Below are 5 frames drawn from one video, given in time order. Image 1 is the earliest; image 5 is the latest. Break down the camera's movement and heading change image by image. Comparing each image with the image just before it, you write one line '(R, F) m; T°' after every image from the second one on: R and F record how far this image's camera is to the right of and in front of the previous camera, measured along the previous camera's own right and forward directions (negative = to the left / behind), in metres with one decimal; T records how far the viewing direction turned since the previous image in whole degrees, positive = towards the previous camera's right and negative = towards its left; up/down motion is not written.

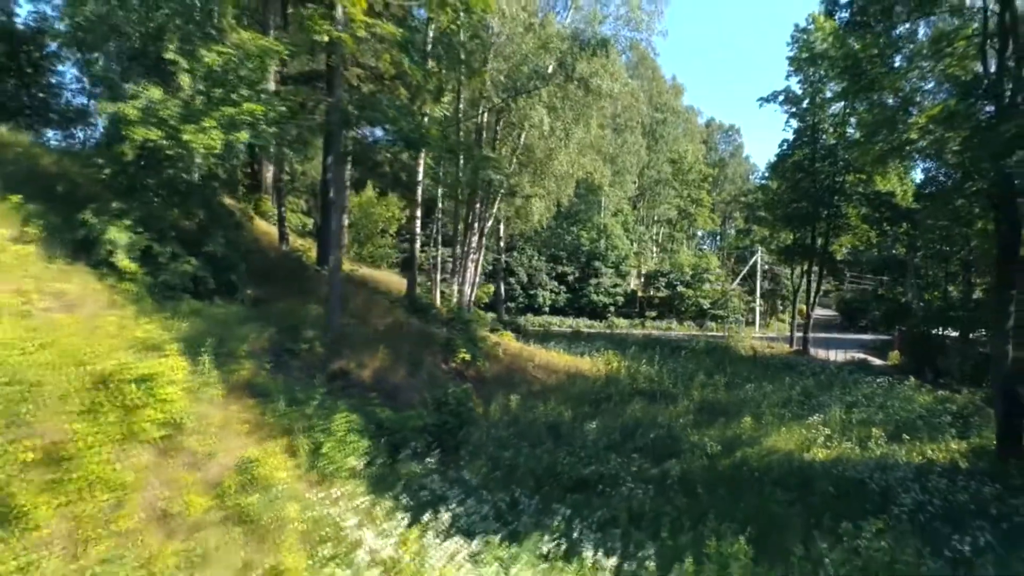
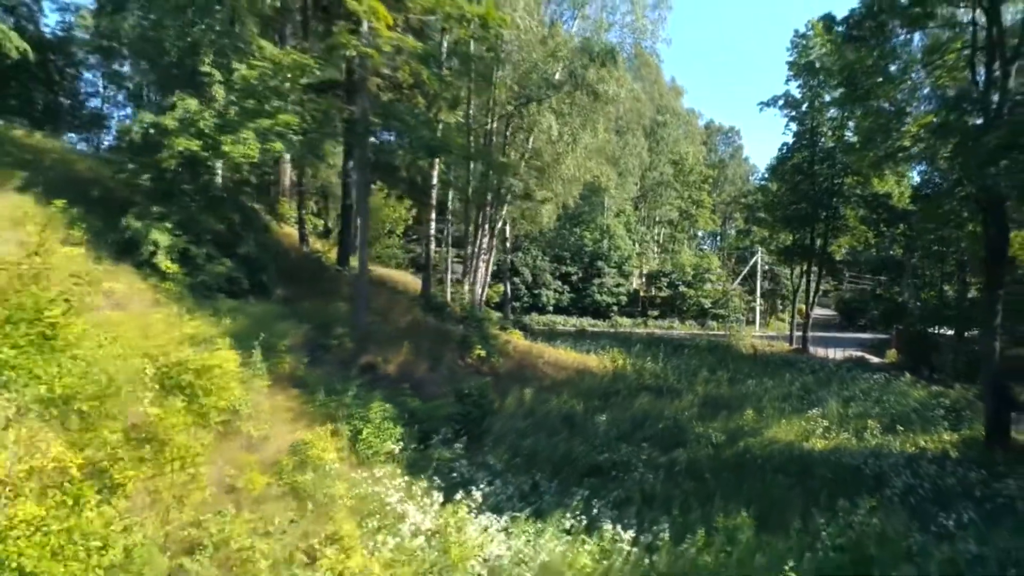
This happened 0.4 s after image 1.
(-0.2, -0.7) m; 0°
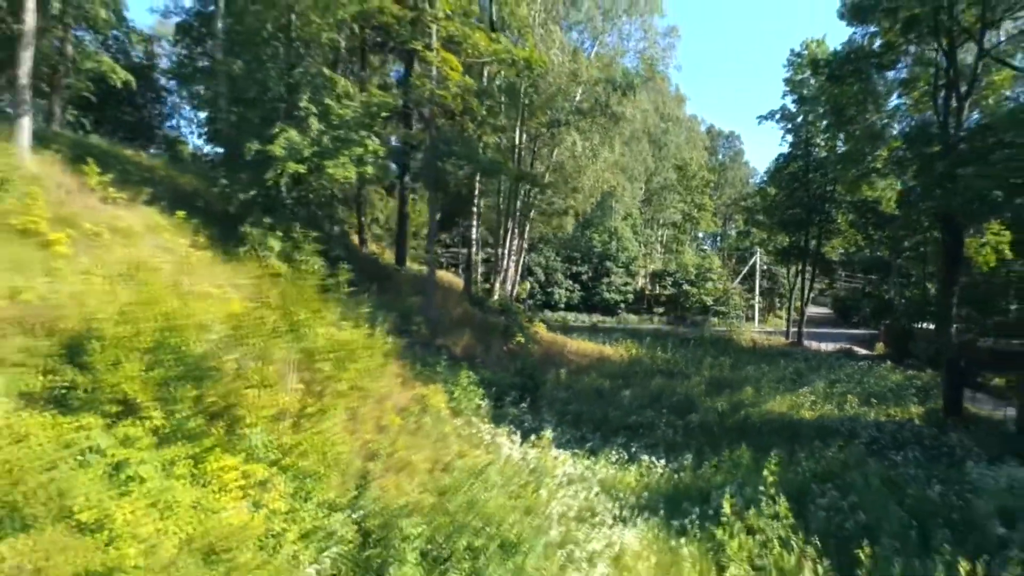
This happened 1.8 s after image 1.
(-0.5, -2.7) m; 0°
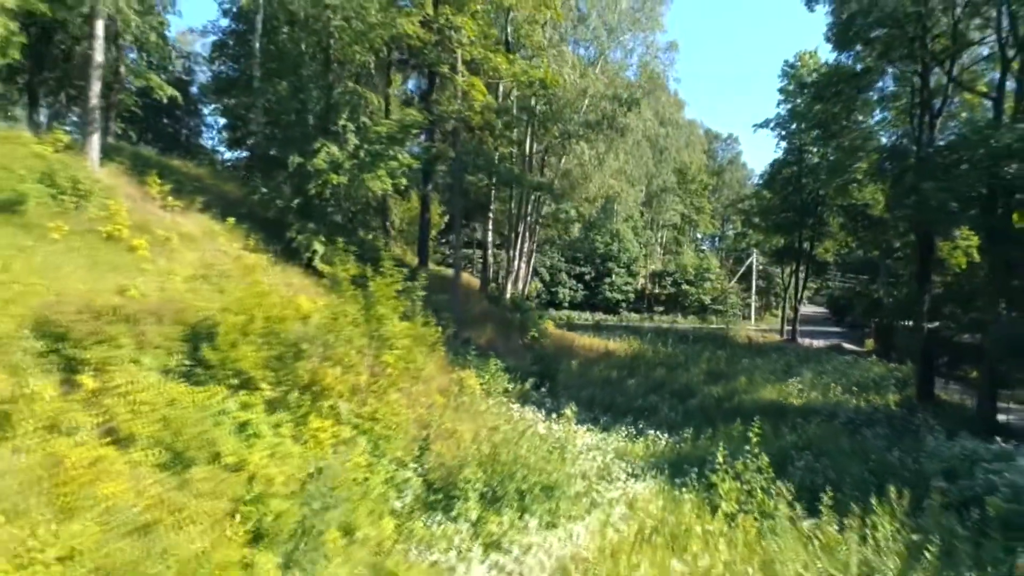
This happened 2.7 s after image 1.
(-0.3, -1.7) m; 0°
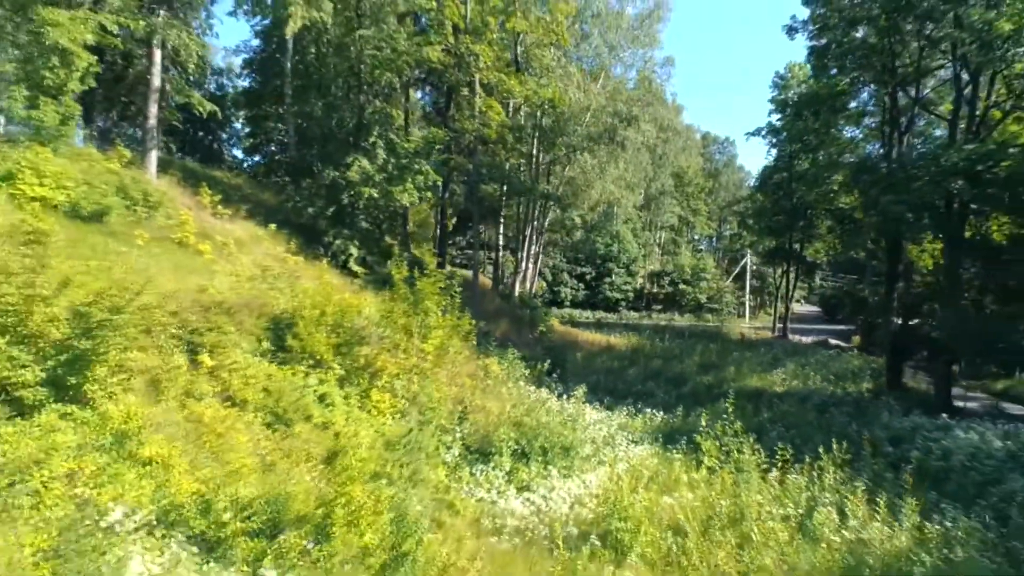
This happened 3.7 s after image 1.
(-0.2, -2.0) m; 0°
